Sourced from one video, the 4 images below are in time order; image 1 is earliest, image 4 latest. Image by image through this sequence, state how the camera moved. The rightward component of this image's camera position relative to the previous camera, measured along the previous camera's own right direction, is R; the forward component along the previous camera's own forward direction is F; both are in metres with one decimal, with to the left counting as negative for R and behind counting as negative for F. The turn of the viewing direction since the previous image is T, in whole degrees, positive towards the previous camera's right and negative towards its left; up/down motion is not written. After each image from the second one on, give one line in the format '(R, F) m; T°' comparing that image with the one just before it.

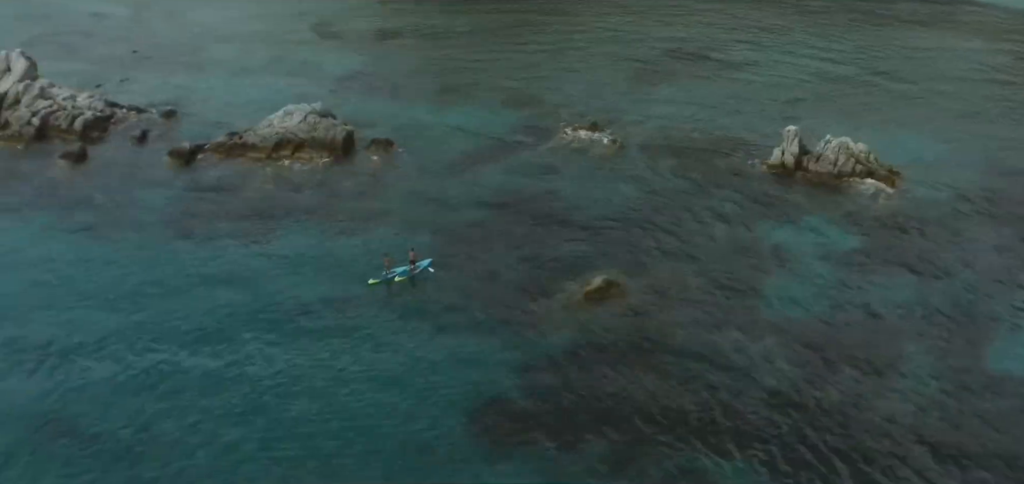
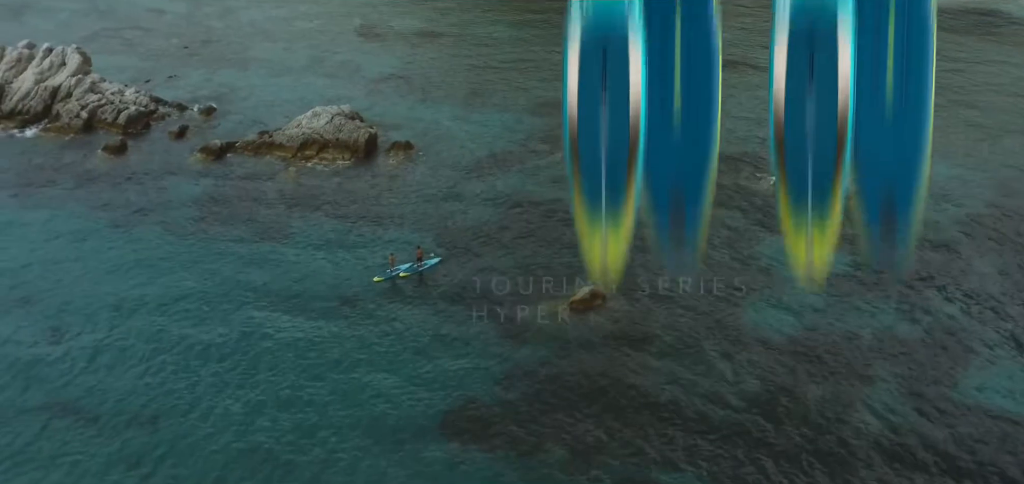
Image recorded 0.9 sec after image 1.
(-0.8, -0.9) m; 0°
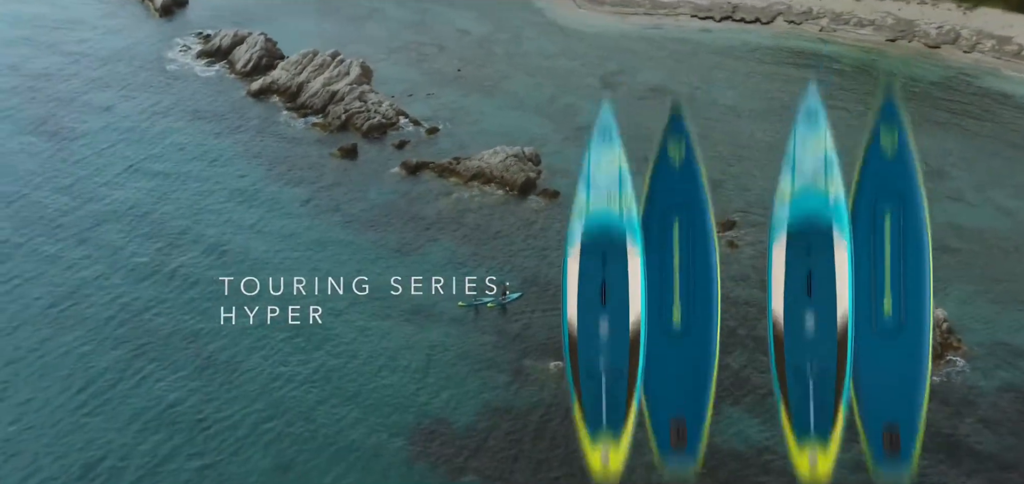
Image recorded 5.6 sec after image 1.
(+8.7, -0.4) m; -19°
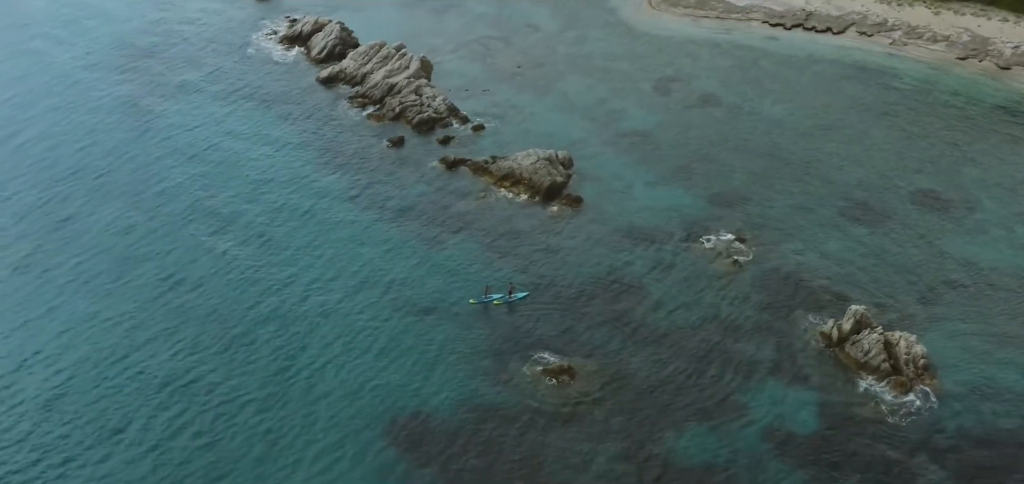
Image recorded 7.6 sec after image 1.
(+3.3, -0.4) m; -5°
